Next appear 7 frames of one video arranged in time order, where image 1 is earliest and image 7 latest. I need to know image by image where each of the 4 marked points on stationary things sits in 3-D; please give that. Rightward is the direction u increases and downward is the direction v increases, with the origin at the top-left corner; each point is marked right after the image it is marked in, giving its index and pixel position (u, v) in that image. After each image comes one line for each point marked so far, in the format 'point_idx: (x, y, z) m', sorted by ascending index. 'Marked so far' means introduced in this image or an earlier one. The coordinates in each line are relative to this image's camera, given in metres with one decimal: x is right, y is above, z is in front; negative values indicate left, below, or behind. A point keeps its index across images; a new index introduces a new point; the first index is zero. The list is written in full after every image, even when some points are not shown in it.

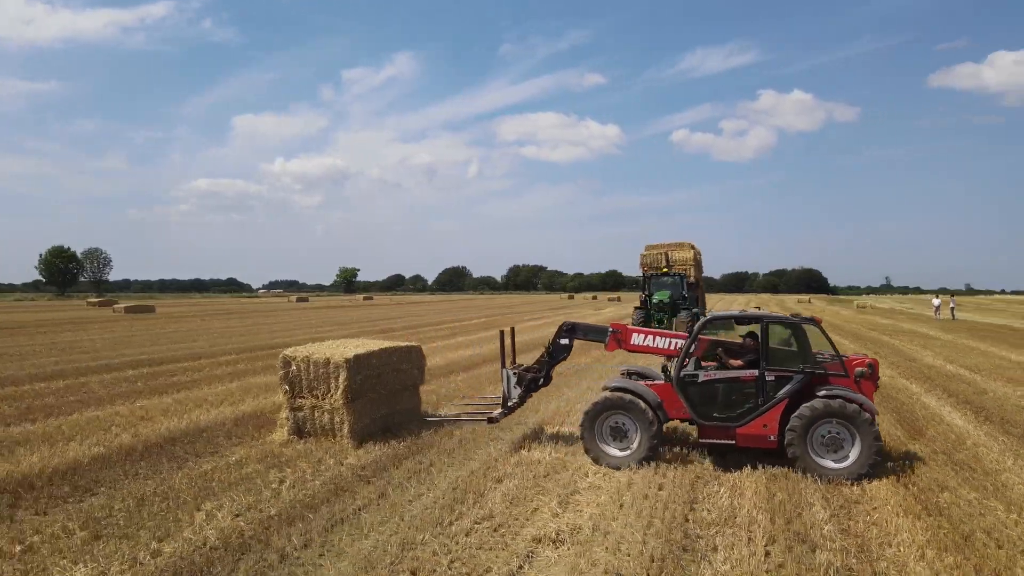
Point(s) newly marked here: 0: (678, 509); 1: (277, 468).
0: (+1.3, -1.7, +5.5) m
1: (-2.1, -1.7, +6.6) m
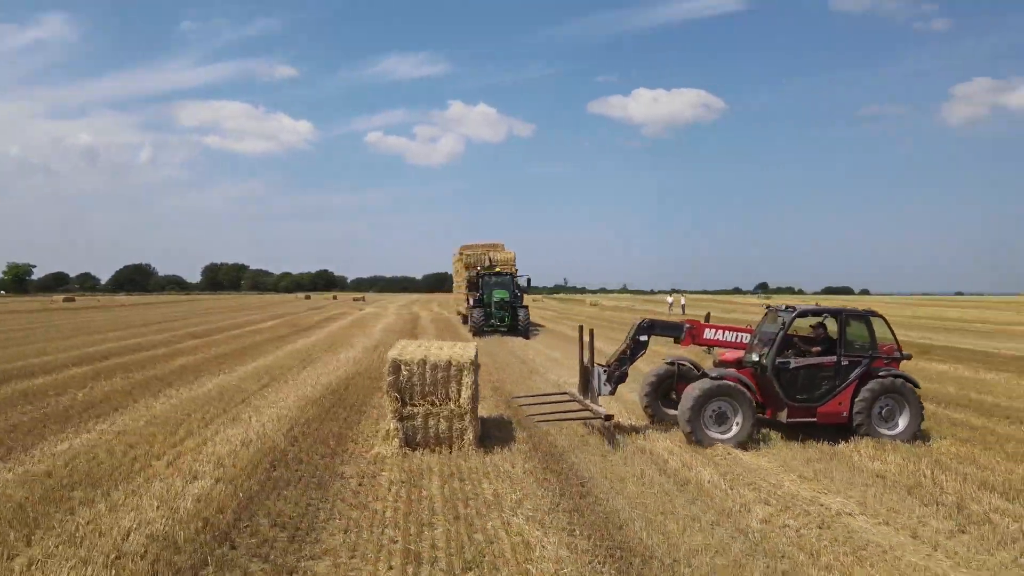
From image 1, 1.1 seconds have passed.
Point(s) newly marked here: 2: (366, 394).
0: (+3.1, -1.7, +6.3) m
1: (-0.4, -1.6, +6.0) m
2: (-2.2, -1.6, +10.7) m
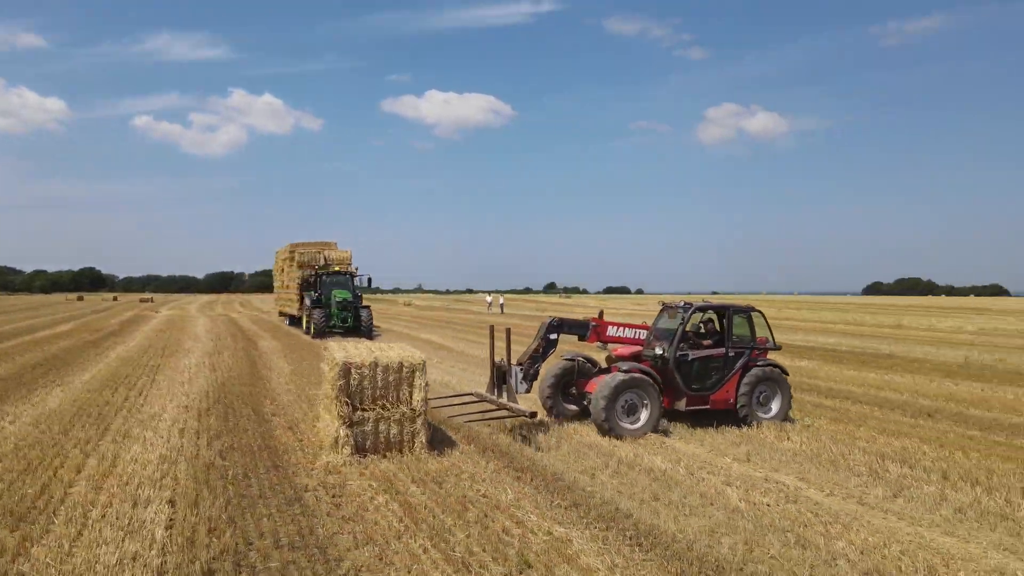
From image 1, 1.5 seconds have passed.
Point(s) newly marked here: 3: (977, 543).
0: (+2.7, -1.7, +7.1) m
1: (-0.6, -1.6, +5.9) m
2: (-3.5, -1.6, +9.9) m
3: (+3.1, -1.7, +4.7) m
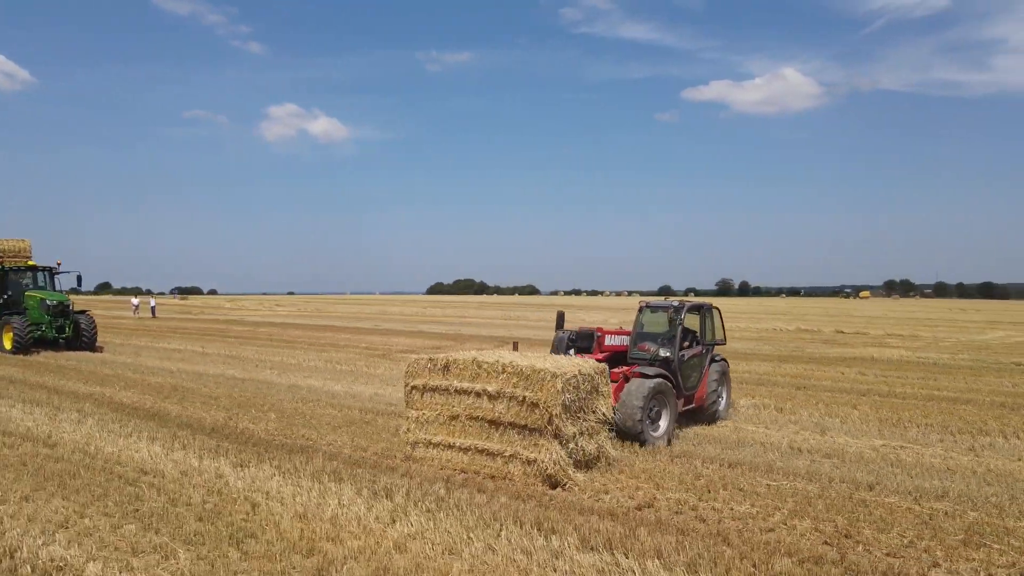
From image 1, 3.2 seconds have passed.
0: (+3.9, -1.7, +8.5) m
1: (+1.7, -1.6, +5.7) m
2: (-2.9, -1.5, +7.6) m
3: (+5.4, -1.7, +6.7) m
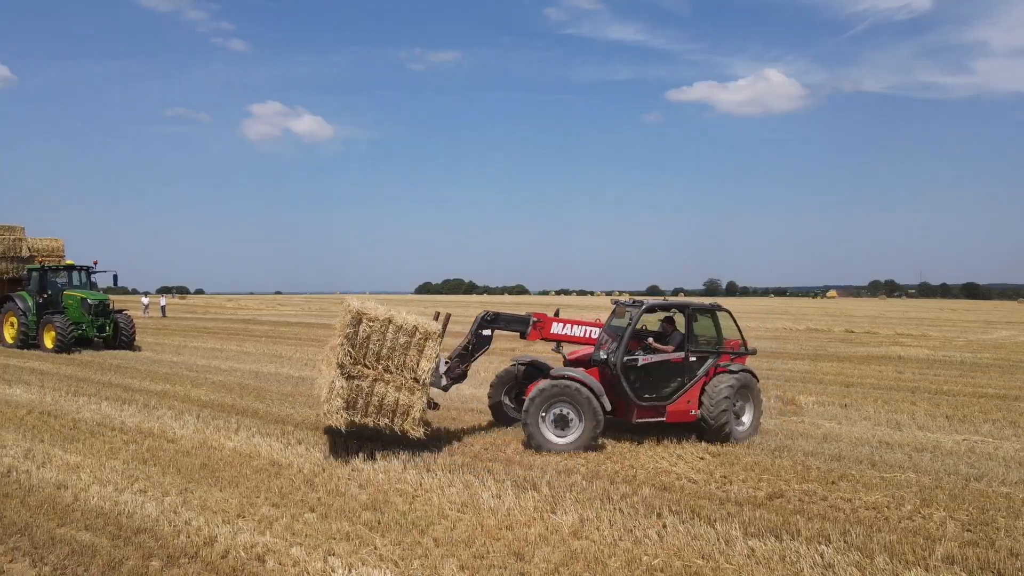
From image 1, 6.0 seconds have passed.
0: (+4.9, -1.7, +8.8) m
1: (+2.7, -1.6, +6.0) m
2: (-1.9, -1.5, +7.8) m
3: (+6.4, -1.7, +7.0) m
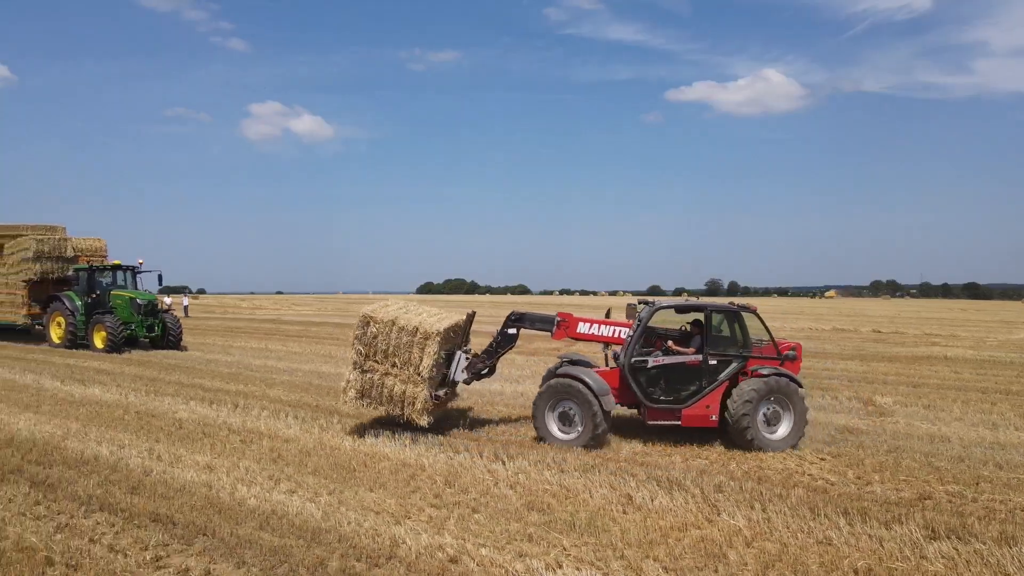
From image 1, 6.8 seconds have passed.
0: (+6.0, -1.7, +8.8) m
1: (+3.8, -1.6, +6.0) m
2: (-0.8, -1.5, +7.8) m
3: (+7.5, -1.7, +6.9) m
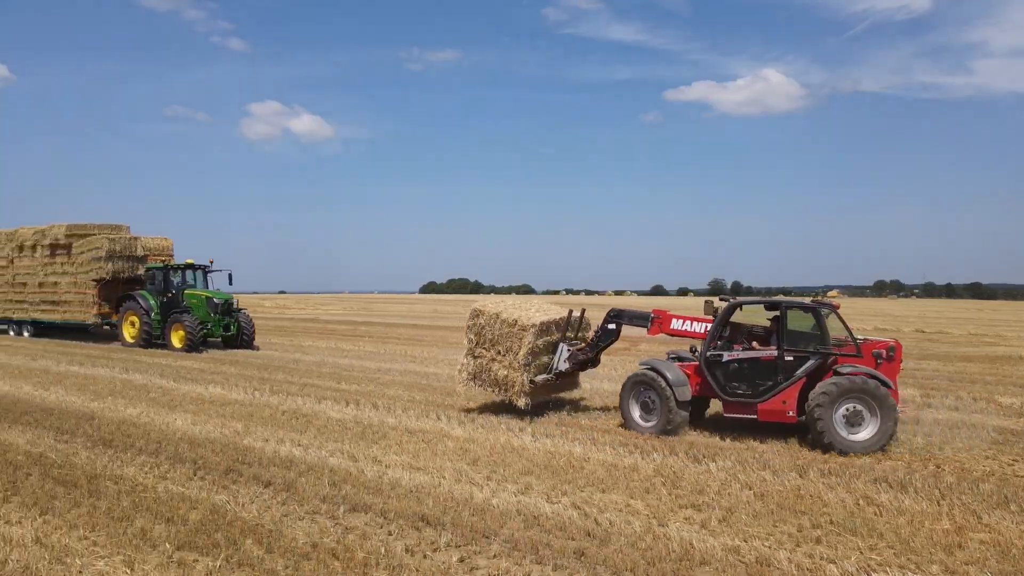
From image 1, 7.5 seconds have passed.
0: (+7.7, -1.6, +8.6) m
1: (+5.5, -1.6, +5.9) m
2: (+0.9, -1.5, +7.7) m
3: (+9.2, -1.7, +6.8) m
